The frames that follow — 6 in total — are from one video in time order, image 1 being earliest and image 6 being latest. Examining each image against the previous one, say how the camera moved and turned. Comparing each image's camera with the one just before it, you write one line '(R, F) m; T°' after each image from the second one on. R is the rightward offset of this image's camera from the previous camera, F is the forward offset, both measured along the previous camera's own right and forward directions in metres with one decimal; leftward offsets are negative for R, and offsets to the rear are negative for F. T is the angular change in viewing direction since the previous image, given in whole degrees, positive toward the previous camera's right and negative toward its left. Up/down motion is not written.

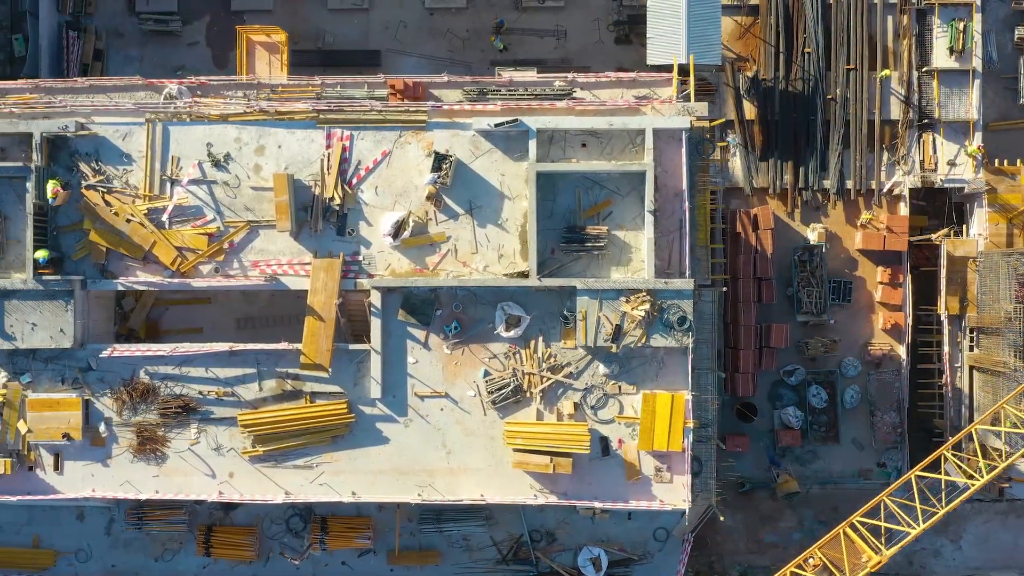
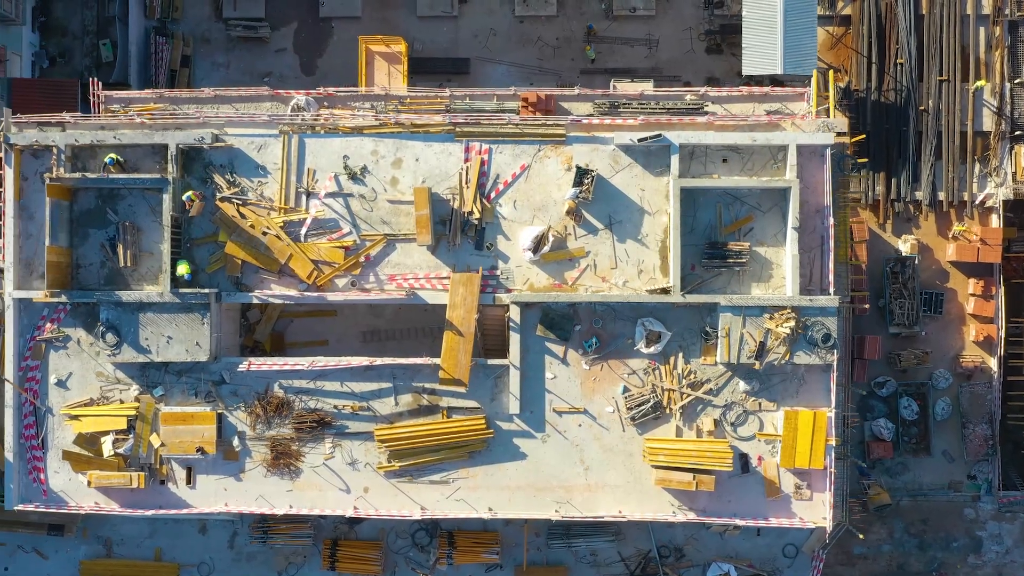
(-2.5, +0.1) m; 0°
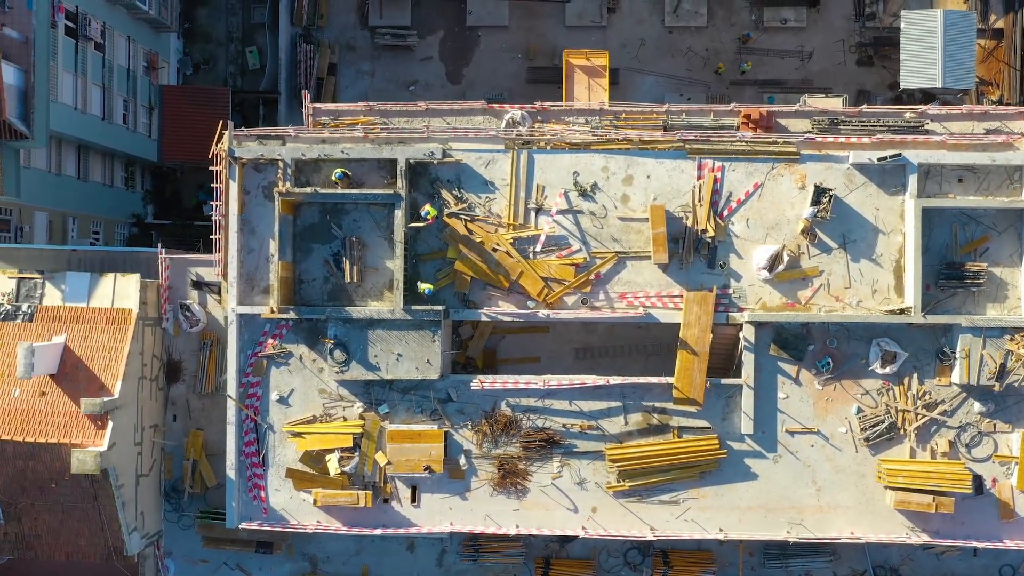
(-4.1, +0.2) m; +1°
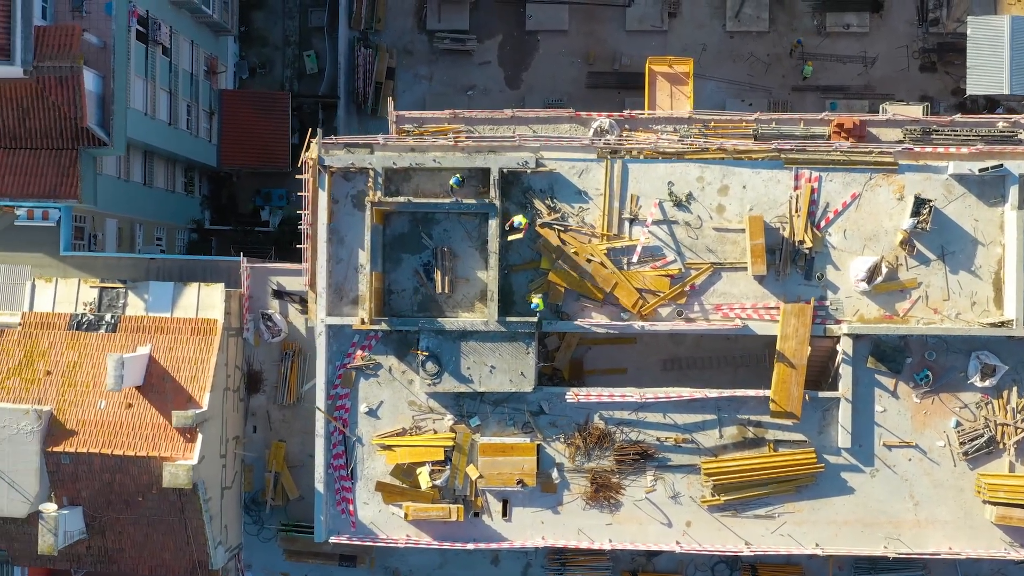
(-1.7, +0.3) m; 0°
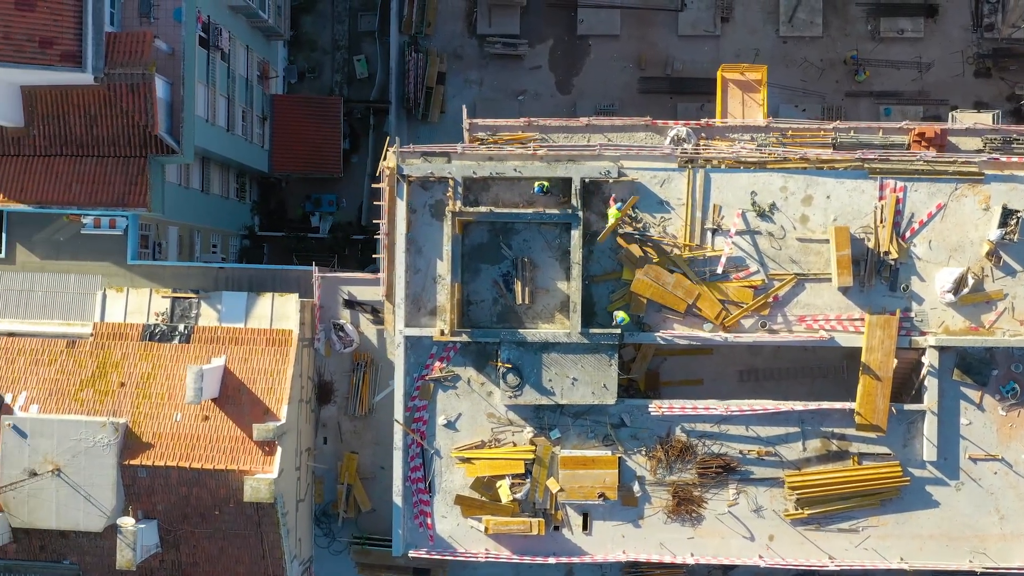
(-1.4, +0.2) m; 0°
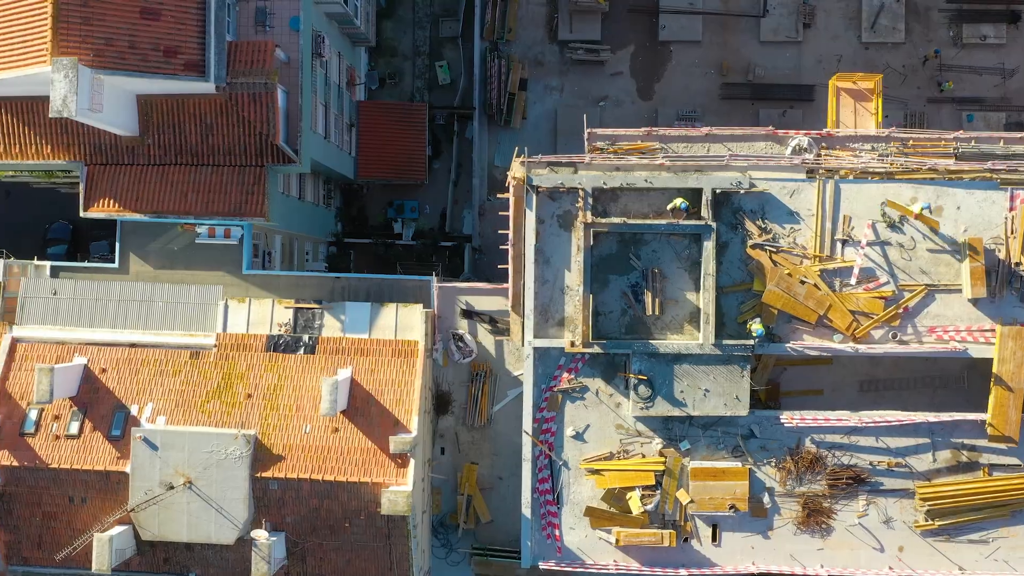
(-2.3, +0.1) m; 0°
